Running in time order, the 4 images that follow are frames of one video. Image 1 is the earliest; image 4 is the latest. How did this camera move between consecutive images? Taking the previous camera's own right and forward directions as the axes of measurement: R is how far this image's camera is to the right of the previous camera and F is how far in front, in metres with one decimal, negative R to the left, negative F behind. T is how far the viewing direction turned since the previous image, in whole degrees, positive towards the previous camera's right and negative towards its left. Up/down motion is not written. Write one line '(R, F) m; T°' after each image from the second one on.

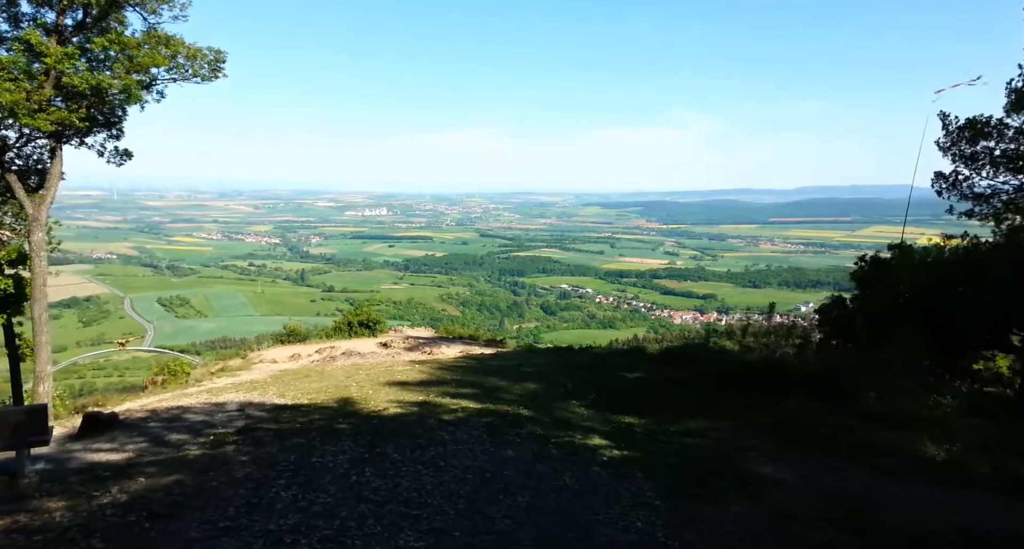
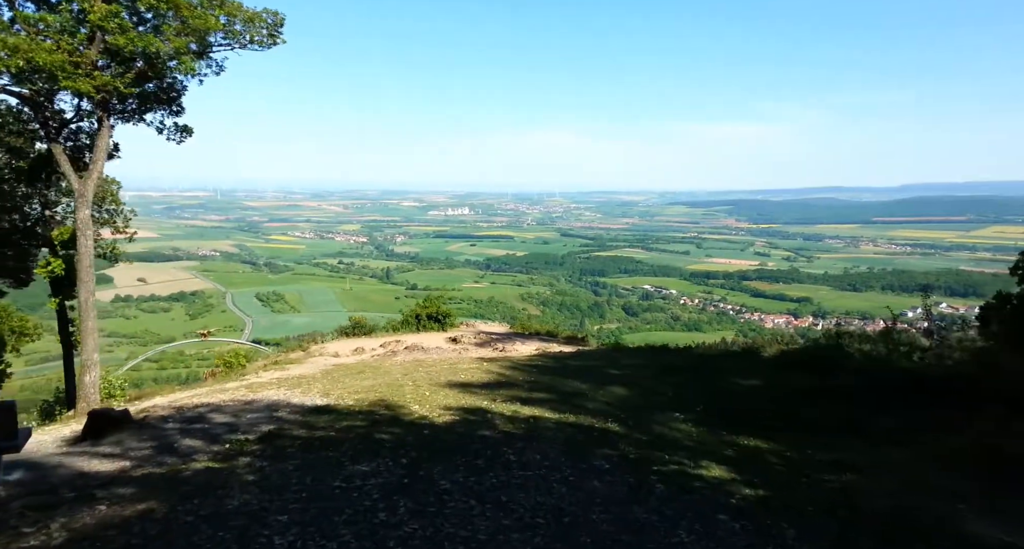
(-0.1, +2.0) m; -6°
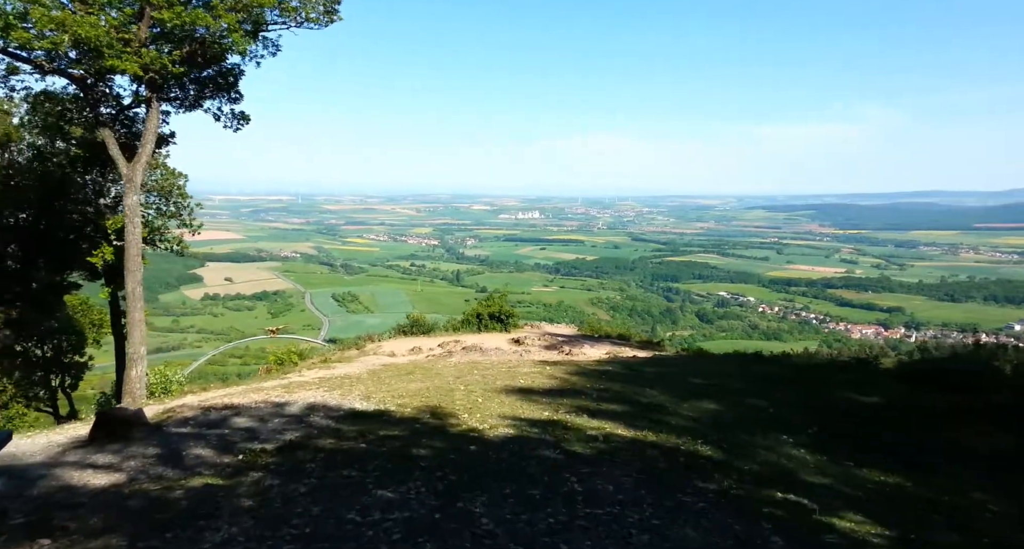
(0.0, +1.3) m; -6°
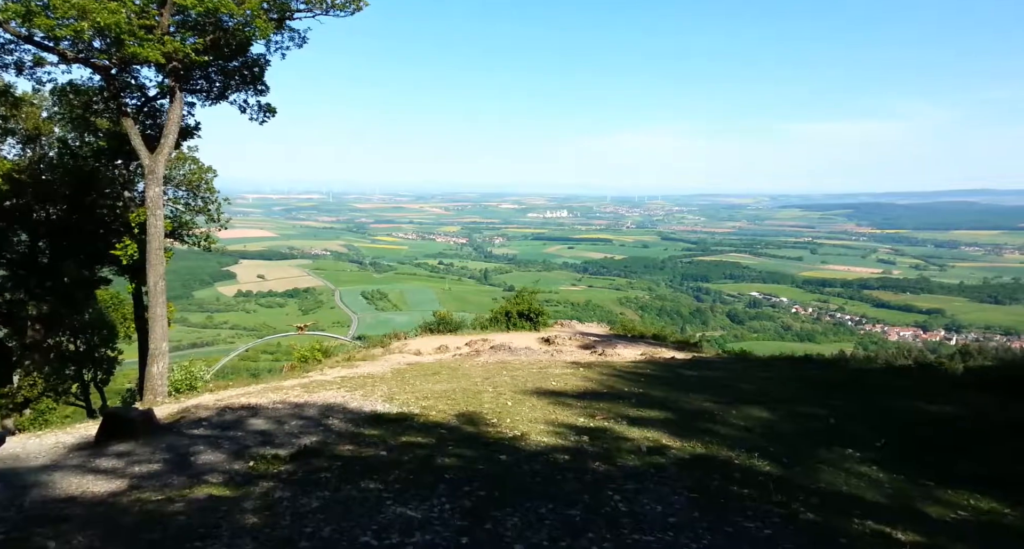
(-0.1, +0.6) m; -2°
